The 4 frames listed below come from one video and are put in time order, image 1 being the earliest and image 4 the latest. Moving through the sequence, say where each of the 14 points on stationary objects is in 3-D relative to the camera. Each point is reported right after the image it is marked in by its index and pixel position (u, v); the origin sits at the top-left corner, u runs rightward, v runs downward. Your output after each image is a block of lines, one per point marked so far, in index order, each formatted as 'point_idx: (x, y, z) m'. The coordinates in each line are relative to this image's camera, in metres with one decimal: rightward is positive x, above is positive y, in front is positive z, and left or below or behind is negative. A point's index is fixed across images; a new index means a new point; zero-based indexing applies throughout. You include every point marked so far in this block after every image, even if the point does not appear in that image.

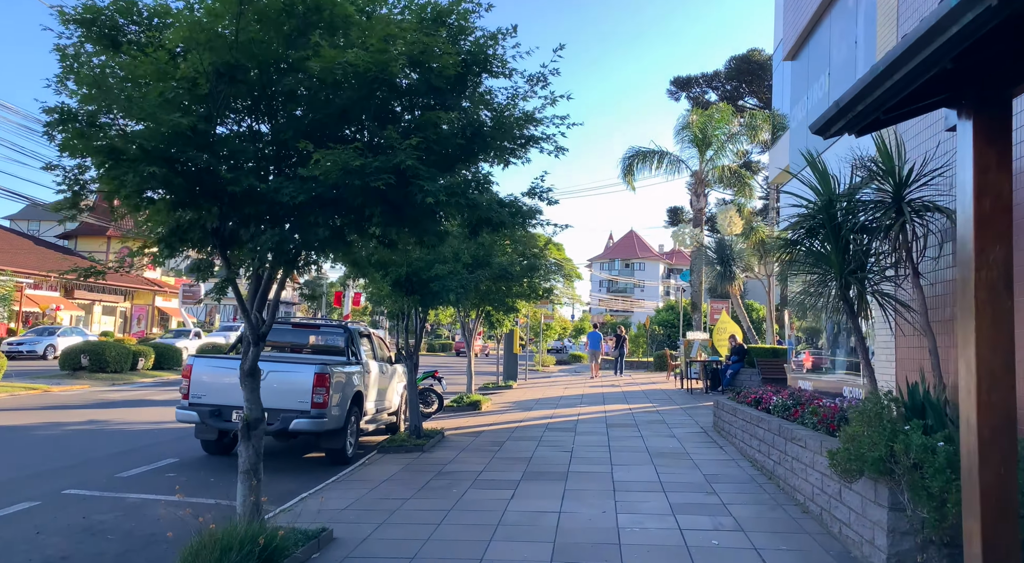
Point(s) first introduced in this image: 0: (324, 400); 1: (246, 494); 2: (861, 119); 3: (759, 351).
0: (-2.5, -1.6, +9.9) m
1: (-2.0, -1.6, +5.6) m
2: (+2.3, +1.1, +4.8) m
3: (+6.7, -1.9, +19.8) m
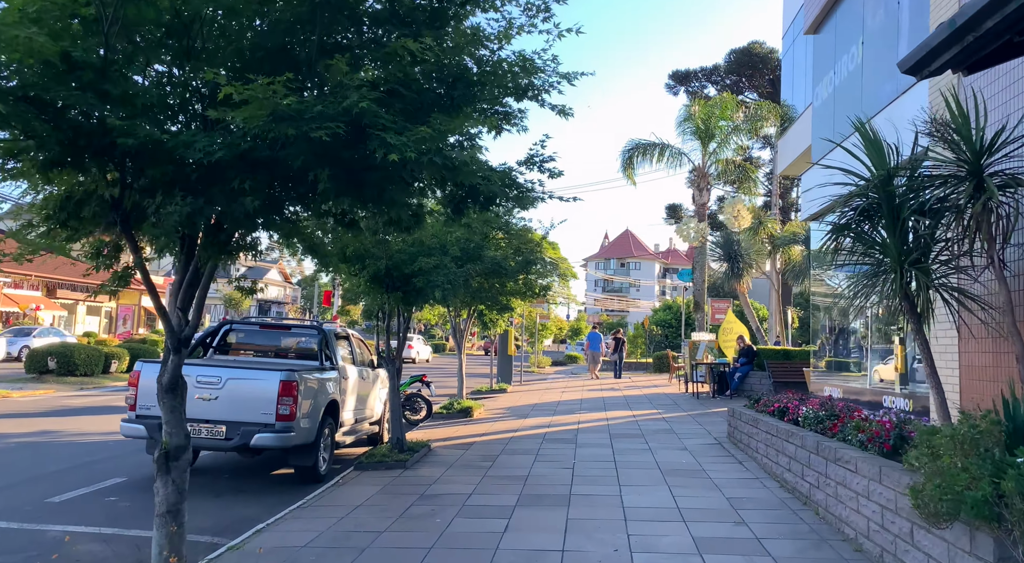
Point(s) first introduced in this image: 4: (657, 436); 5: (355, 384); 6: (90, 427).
0: (-2.6, -1.5, +8.6) m
1: (-2.1, -1.6, +4.3) m
2: (+2.3, +1.2, +3.6) m
3: (+6.6, -1.8, +18.7) m
4: (+2.4, -2.6, +12.1) m
5: (-2.4, -1.6, +11.0) m
6: (-7.6, -2.6, +13.2) m
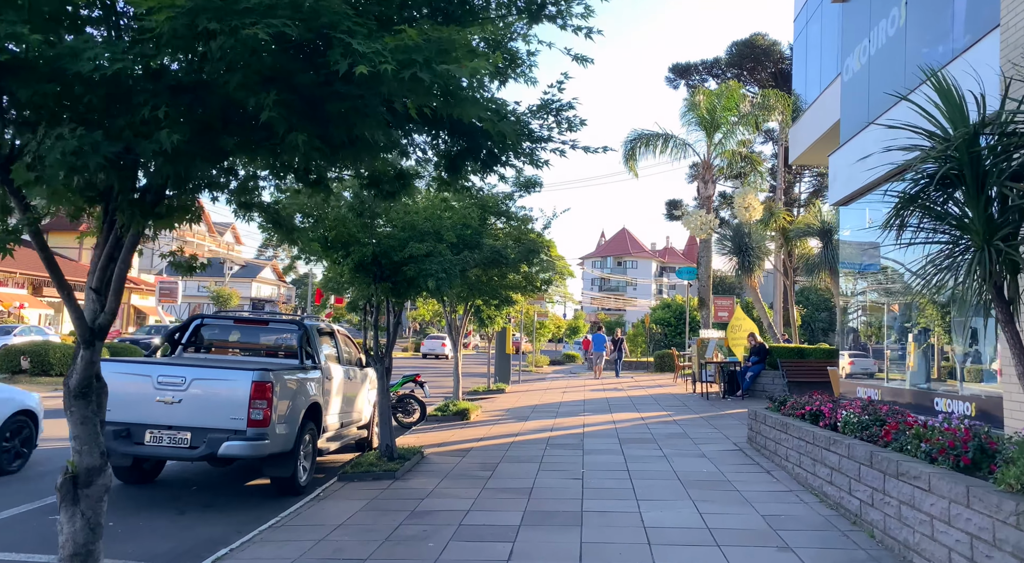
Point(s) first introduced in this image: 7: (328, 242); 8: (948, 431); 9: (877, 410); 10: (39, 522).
0: (-2.6, -1.4, +7.6) m
1: (-2.0, -1.4, +3.3) m
2: (+2.4, +1.3, +2.6) m
3: (+6.5, -1.7, +17.7) m
4: (+2.4, -2.4, +11.1) m
5: (-2.4, -1.4, +10.0) m
6: (-7.6, -2.5, +12.1) m
7: (-2.1, +0.4, +8.3) m
8: (+3.5, -1.2, +5.8) m
9: (+3.8, -1.3, +7.7) m
10: (-4.4, -2.2, +6.8) m
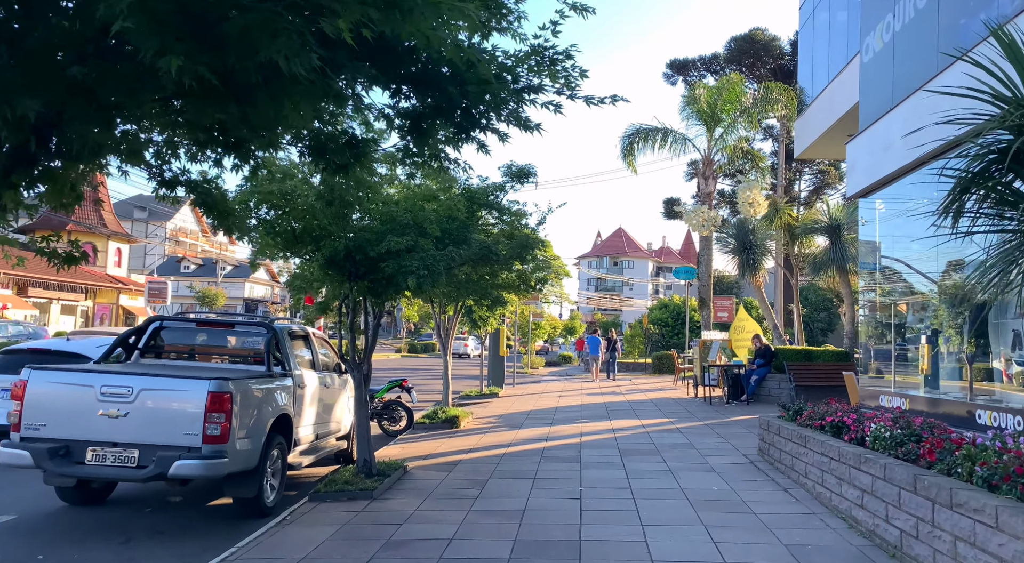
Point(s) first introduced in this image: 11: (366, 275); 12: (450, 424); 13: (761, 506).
0: (-2.7, -1.4, +6.8) m
1: (-2.1, -1.4, +2.5) m
2: (+2.3, +1.3, +1.8) m
3: (+6.4, -1.7, +16.9) m
4: (+2.3, -2.4, +10.3) m
5: (-2.5, -1.4, +9.2) m
6: (-7.7, -2.5, +11.2) m
7: (-2.2, +0.5, +7.4) m
8: (+3.4, -1.2, +5.0) m
9: (+3.7, -1.3, +6.8) m
10: (-4.5, -2.2, +5.9) m
11: (-1.5, +0.1, +7.6) m
12: (-1.1, -2.6, +13.5) m
13: (+2.5, -2.2, +7.3) m
